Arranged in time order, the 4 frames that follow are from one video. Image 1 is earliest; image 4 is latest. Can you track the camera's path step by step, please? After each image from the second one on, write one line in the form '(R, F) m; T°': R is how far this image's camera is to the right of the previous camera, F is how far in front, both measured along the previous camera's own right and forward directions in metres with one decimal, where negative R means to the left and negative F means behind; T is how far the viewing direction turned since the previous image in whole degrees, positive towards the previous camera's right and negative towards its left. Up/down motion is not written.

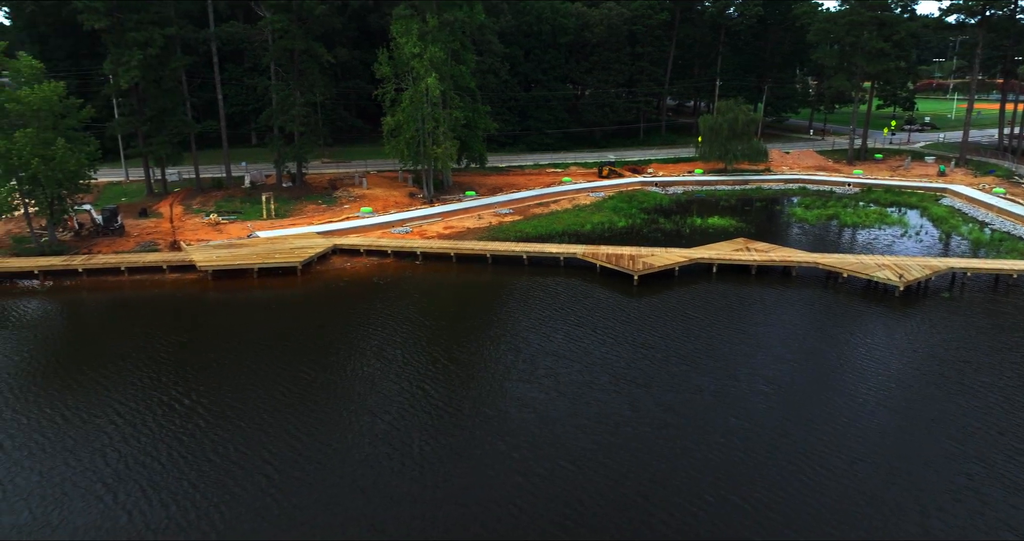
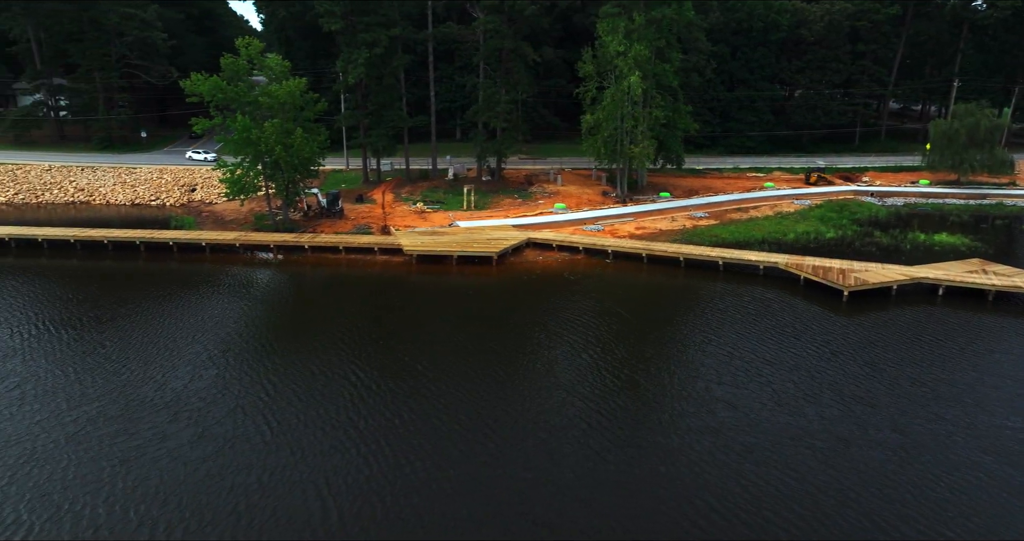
(-0.5, +0.1) m; -15°
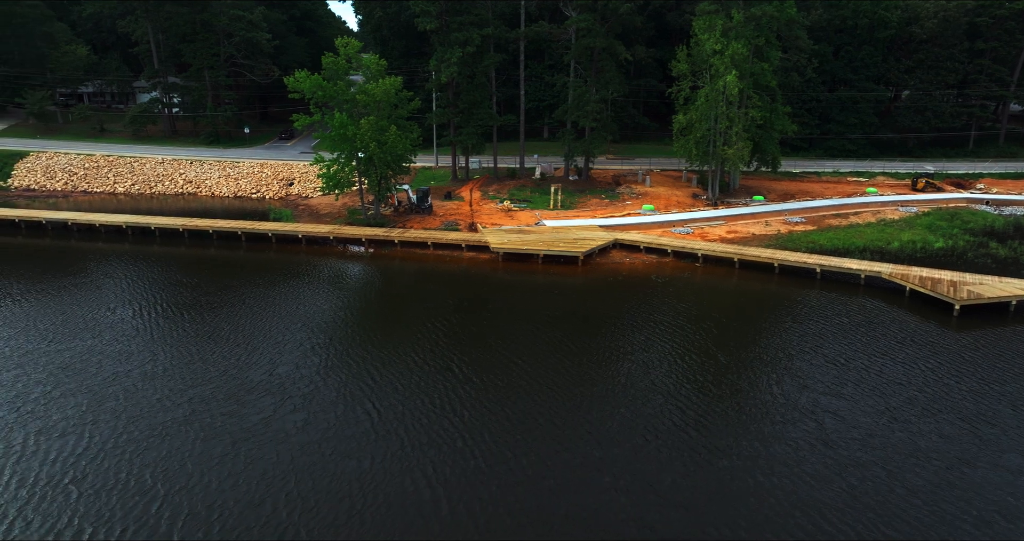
(-0.3, +0.1) m; -7°
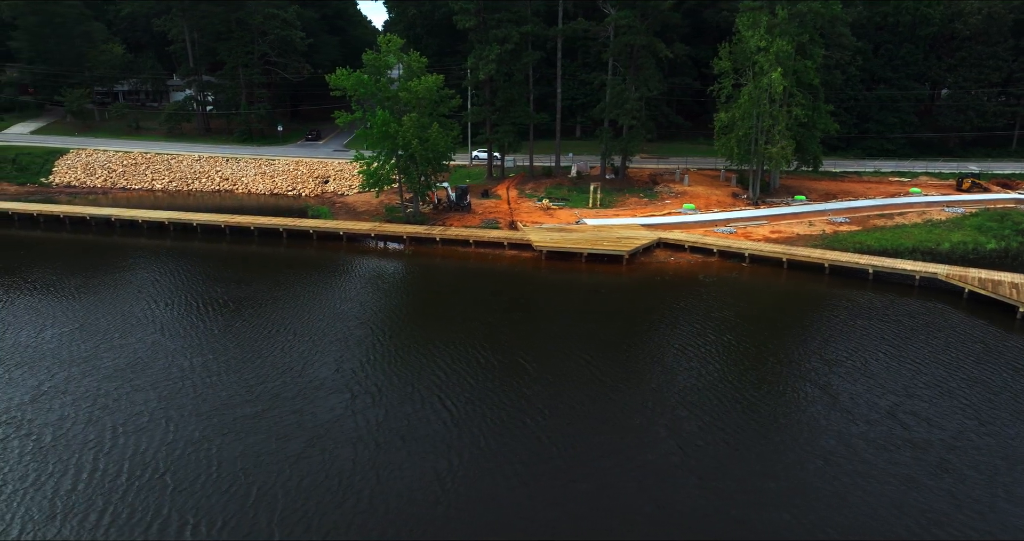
(-1.3, +0.4) m; -1°
